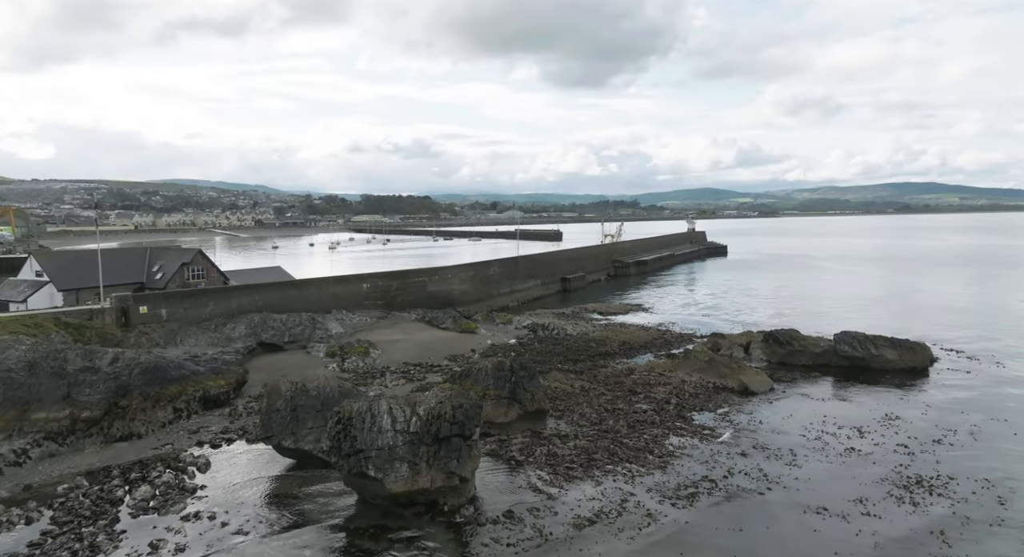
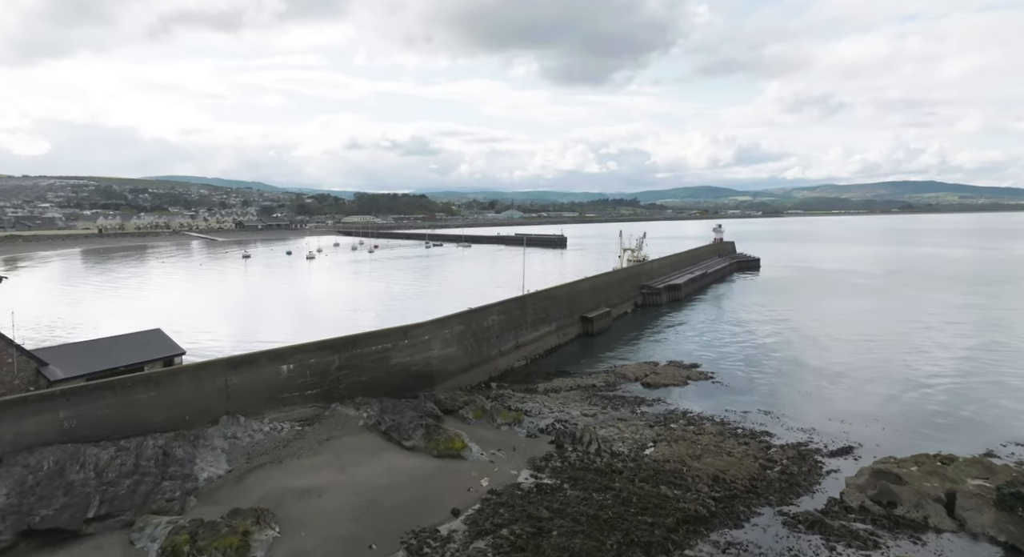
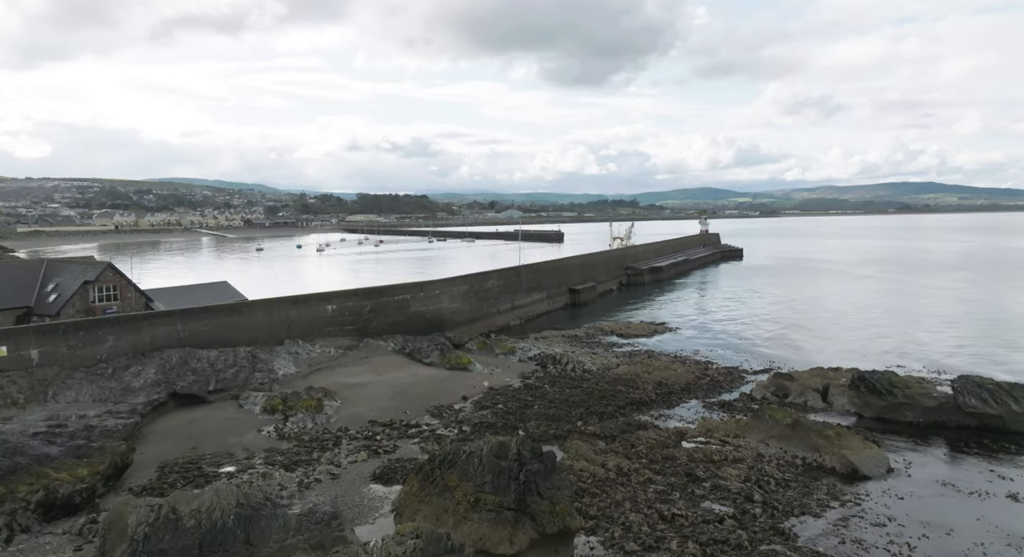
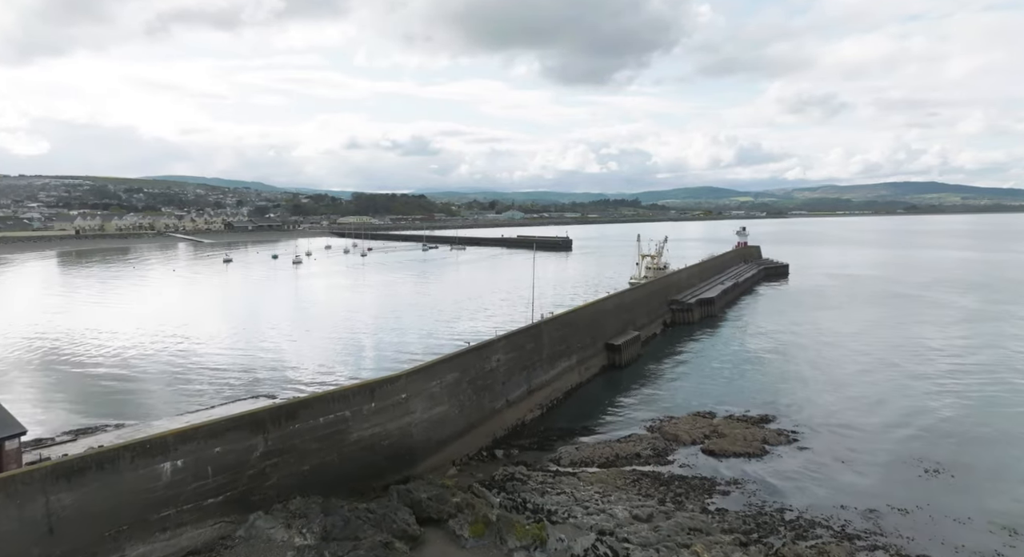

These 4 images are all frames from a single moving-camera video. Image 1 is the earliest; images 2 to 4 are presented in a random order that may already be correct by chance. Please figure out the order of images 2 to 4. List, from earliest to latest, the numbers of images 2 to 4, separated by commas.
3, 2, 4
